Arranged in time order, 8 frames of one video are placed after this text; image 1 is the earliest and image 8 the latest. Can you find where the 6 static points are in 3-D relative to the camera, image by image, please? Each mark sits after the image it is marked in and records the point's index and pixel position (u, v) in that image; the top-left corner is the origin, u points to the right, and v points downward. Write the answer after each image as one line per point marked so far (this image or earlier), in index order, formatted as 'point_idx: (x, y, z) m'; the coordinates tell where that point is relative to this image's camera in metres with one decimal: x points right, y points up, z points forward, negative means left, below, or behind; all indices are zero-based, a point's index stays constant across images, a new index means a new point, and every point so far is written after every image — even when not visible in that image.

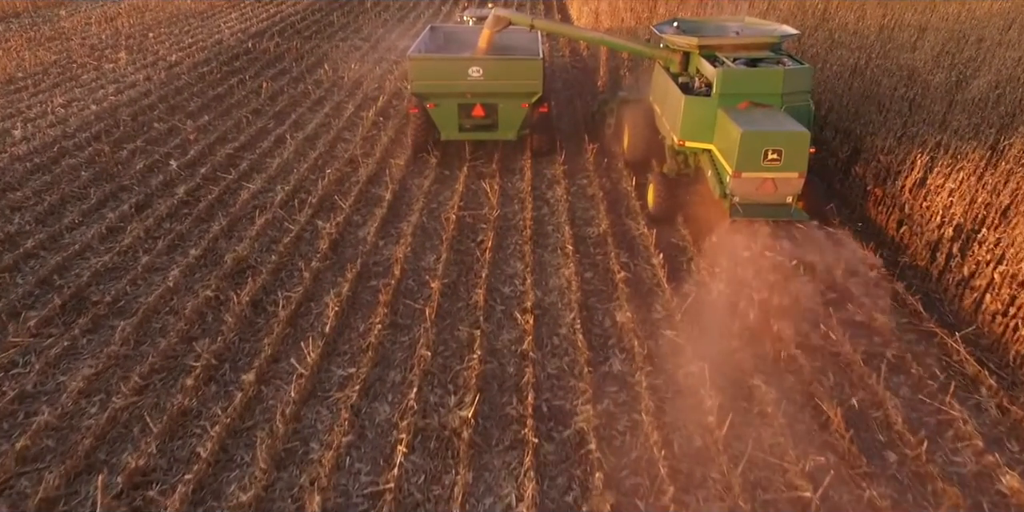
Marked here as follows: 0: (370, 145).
0: (-1.8, +1.4, +8.3) m
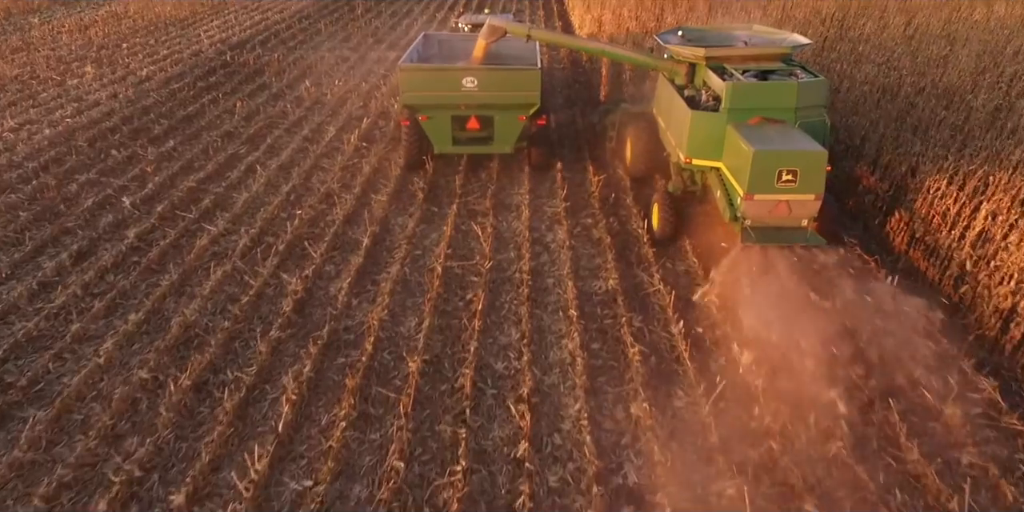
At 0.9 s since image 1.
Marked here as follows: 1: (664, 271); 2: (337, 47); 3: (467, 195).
0: (-1.9, +0.9, +7.4) m
1: (+1.3, -0.1, +5.6) m
2: (-3.5, +4.2, +13.1) m
3: (-0.5, +0.7, +7.0) m
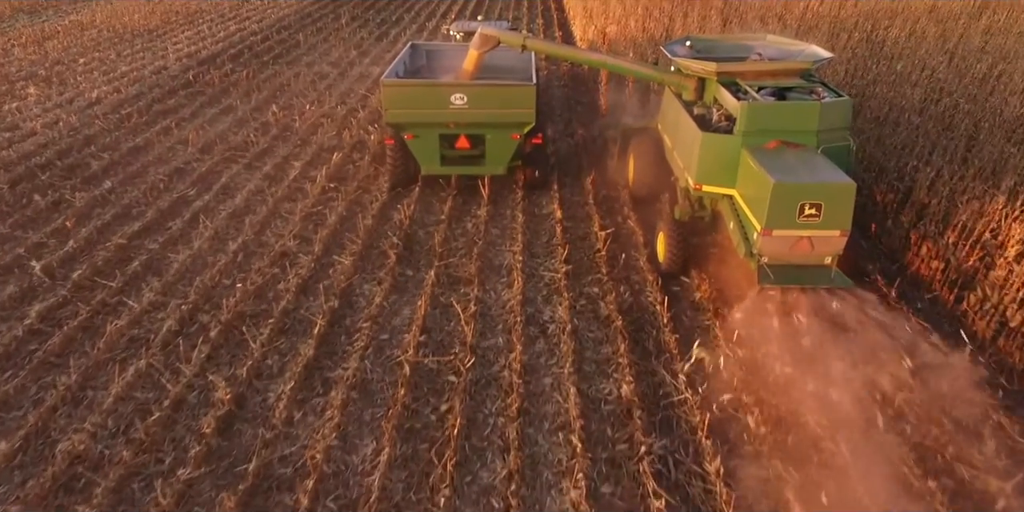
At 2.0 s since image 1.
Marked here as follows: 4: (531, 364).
0: (-1.9, +0.3, +6.3) m
1: (+1.2, -0.8, +4.5) m
2: (-3.6, +3.6, +12.0) m
3: (-0.6, 0.0, +5.9) m
4: (+0.1, -0.8, +4.5) m
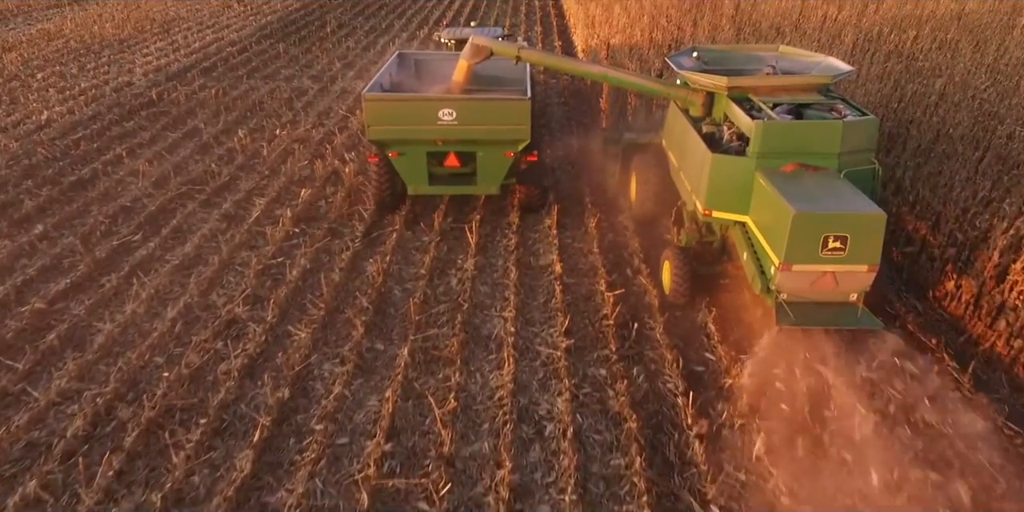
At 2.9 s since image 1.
0: (-2.0, -0.2, +5.4) m
1: (+1.2, -1.3, +3.6) m
2: (-3.7, +3.1, +11.1) m
3: (-0.6, -0.5, +5.0) m
4: (+0.1, -1.3, +3.6) m
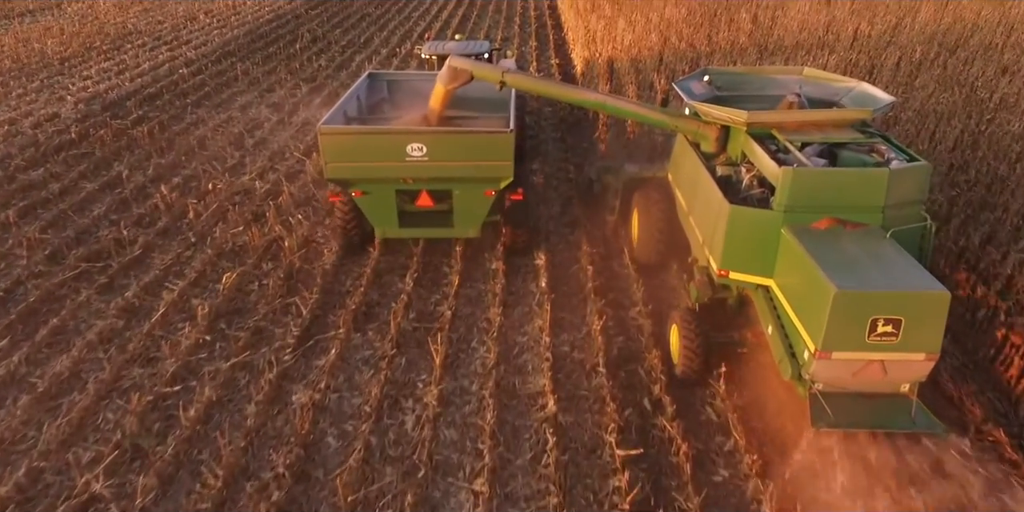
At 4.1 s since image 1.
0: (-2.2, -1.0, +4.0) m
1: (+1.0, -2.1, +2.2) m
2: (-3.9, +2.3, +9.6) m
3: (-0.8, -1.3, +3.5) m
4: (-0.1, -2.1, +2.2) m
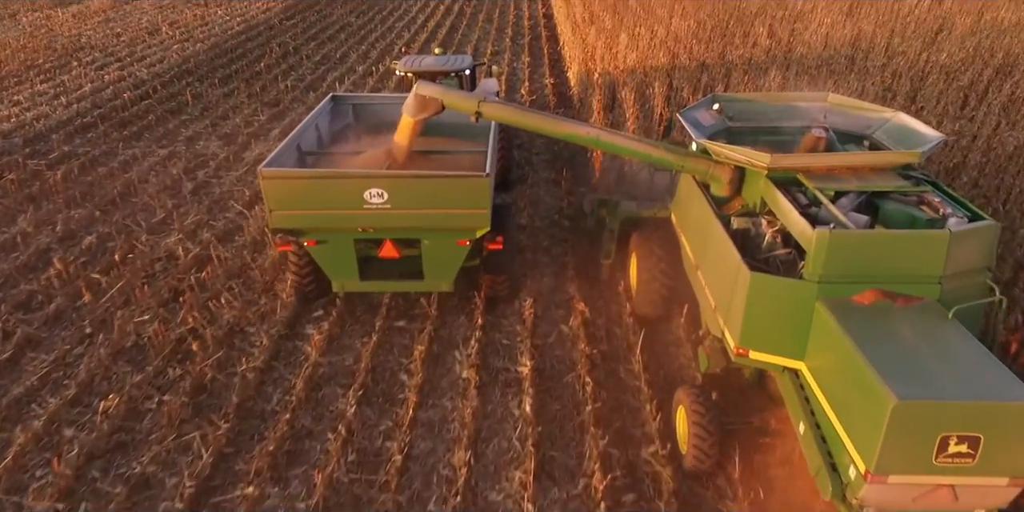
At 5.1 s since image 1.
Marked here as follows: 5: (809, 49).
0: (-2.3, -1.7, +2.7) m
1: (+0.9, -2.8, +0.9) m
2: (-4.0, +1.6, +8.4) m
3: (-0.9, -2.0, +2.3) m
4: (-0.2, -2.8, +0.9) m
5: (+4.5, +3.2, +9.9) m
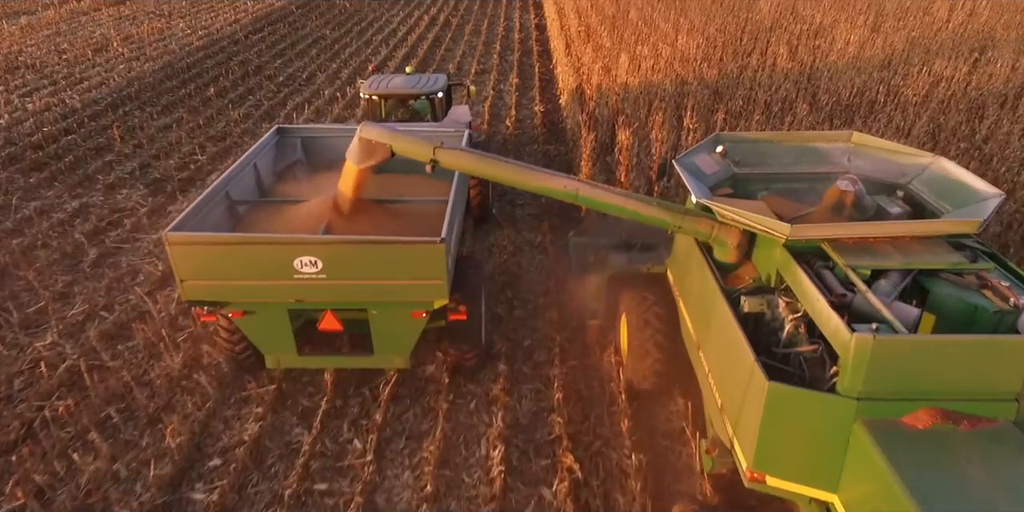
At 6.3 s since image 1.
0: (-2.5, -2.5, +1.4) m
1: (+0.7, -3.5, -0.4) m
2: (-4.2, +0.8, +7.1) m
3: (-1.1, -2.7, +1.0) m
4: (-0.4, -3.5, -0.4) m
5: (+4.3, +2.4, +8.6) m
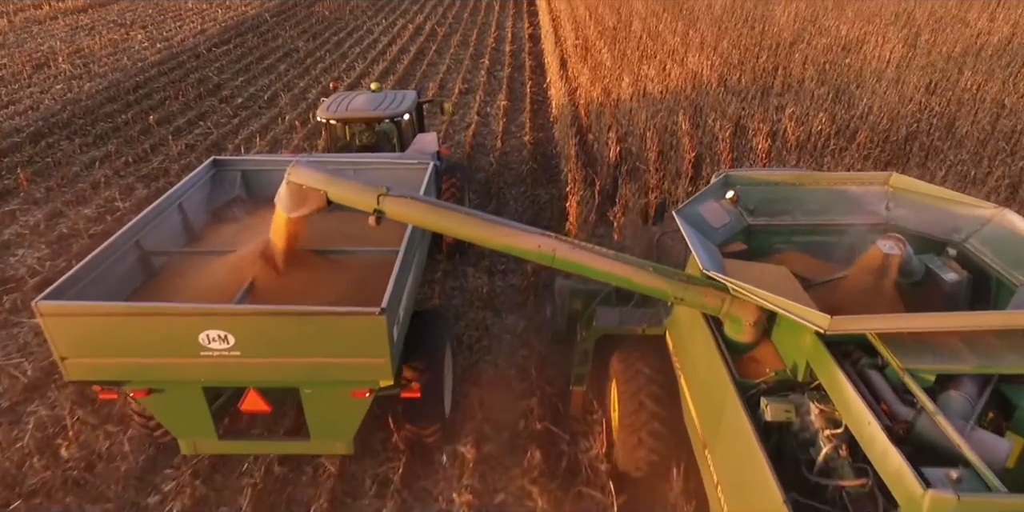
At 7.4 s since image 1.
0: (-2.7, -3.1, +0.2) m
1: (+0.5, -4.1, -1.6) m
2: (-4.4, +0.2, +5.9) m
3: (-1.3, -3.4, -0.2) m
4: (-0.6, -4.1, -1.6) m
5: (+4.2, +1.8, +7.4) m
